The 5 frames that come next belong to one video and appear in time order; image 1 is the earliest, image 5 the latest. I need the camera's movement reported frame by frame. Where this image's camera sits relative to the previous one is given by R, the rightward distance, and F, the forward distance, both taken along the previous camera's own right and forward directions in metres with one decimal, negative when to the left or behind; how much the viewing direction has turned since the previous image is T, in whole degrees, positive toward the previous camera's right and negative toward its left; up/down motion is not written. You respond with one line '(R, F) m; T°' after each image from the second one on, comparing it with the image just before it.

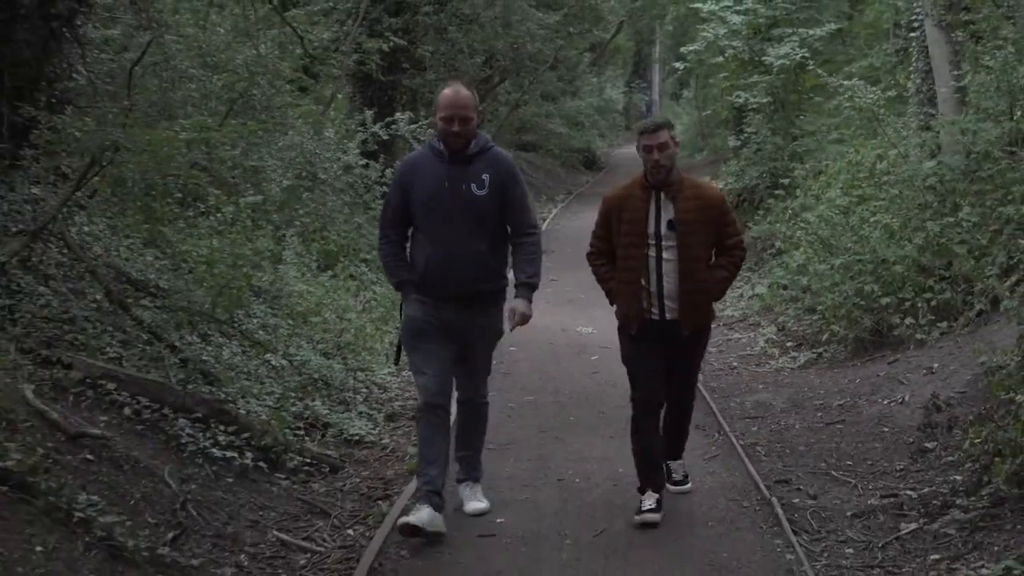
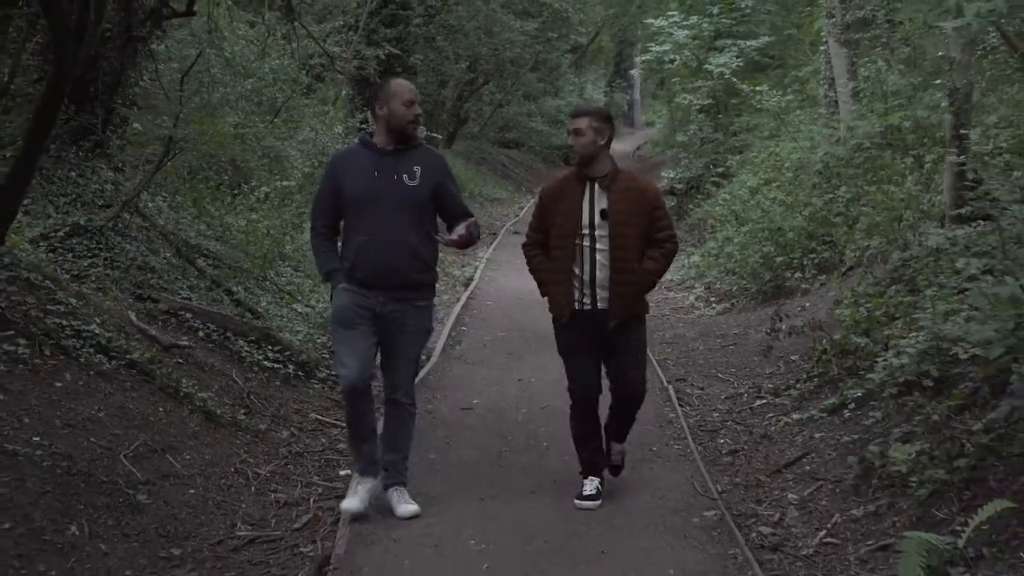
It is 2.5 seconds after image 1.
(+0.1, -2.1) m; 0°
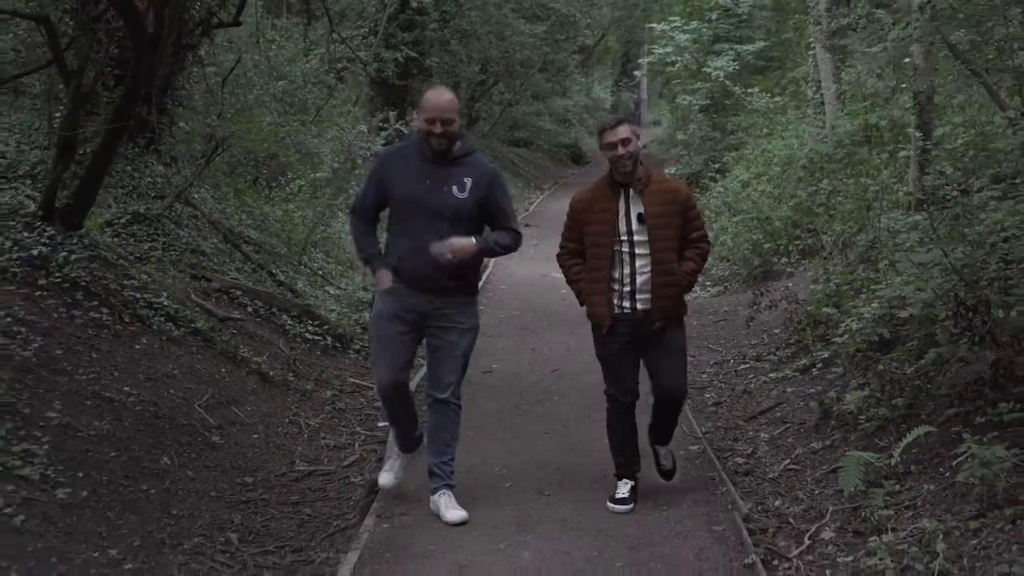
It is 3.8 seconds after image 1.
(0.0, -1.0) m; 0°
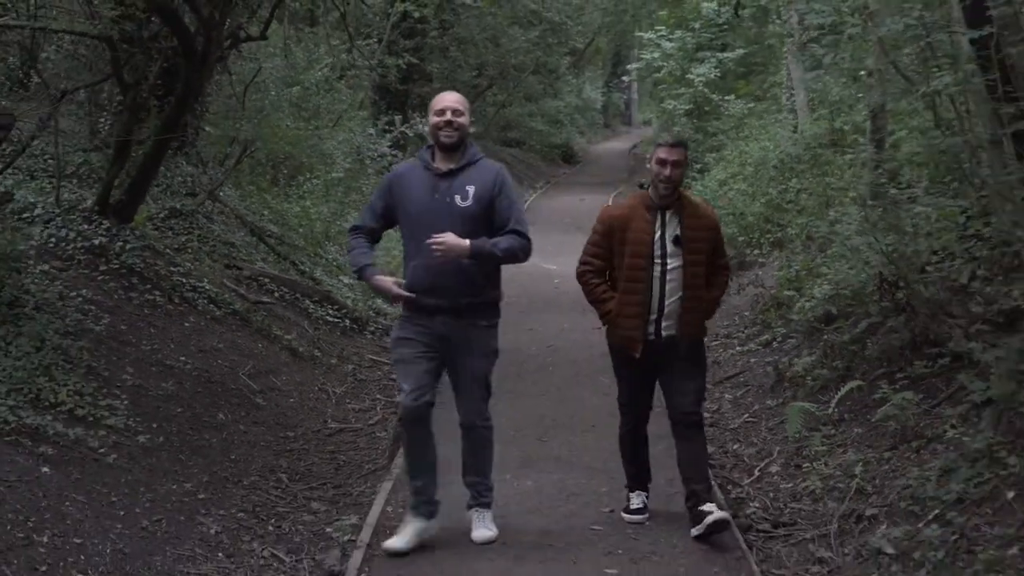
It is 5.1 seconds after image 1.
(0.0, -1.1) m; 0°
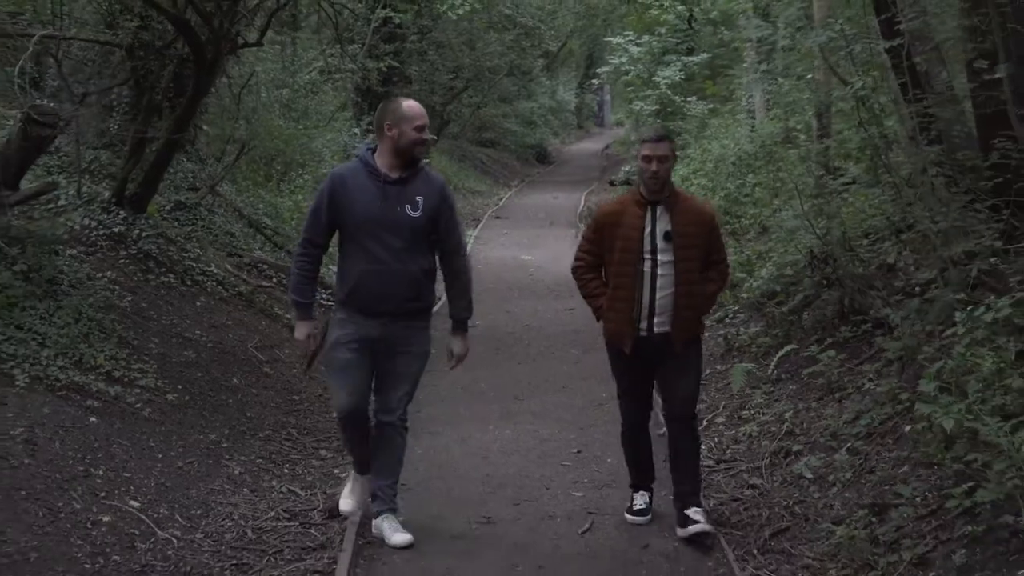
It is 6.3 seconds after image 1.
(0.0, -0.9) m; +1°
